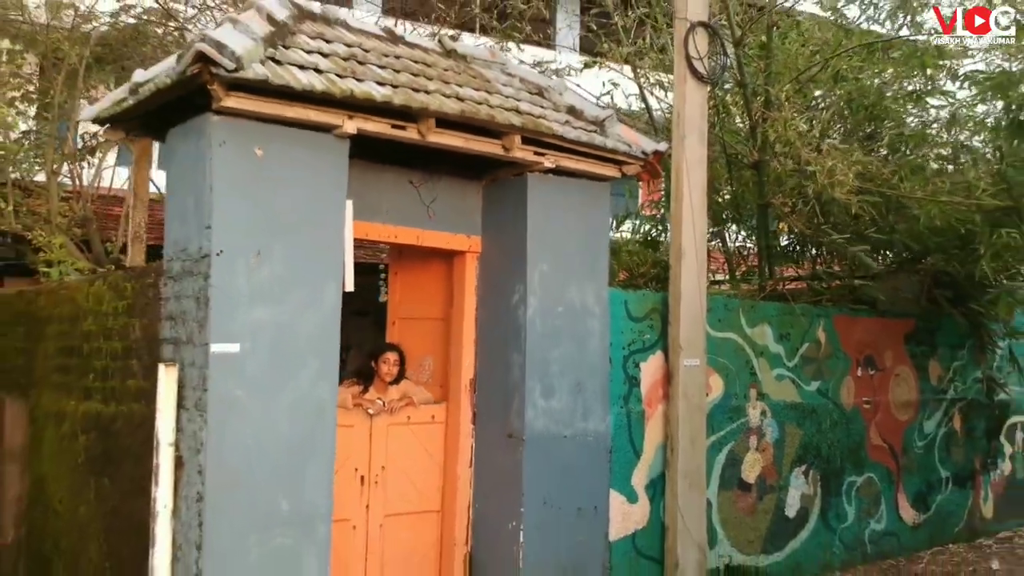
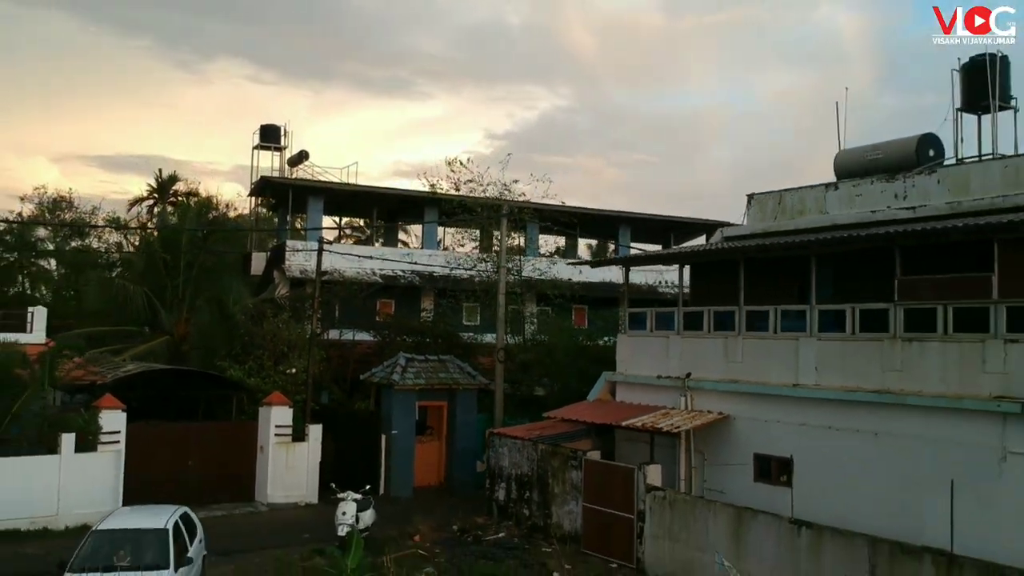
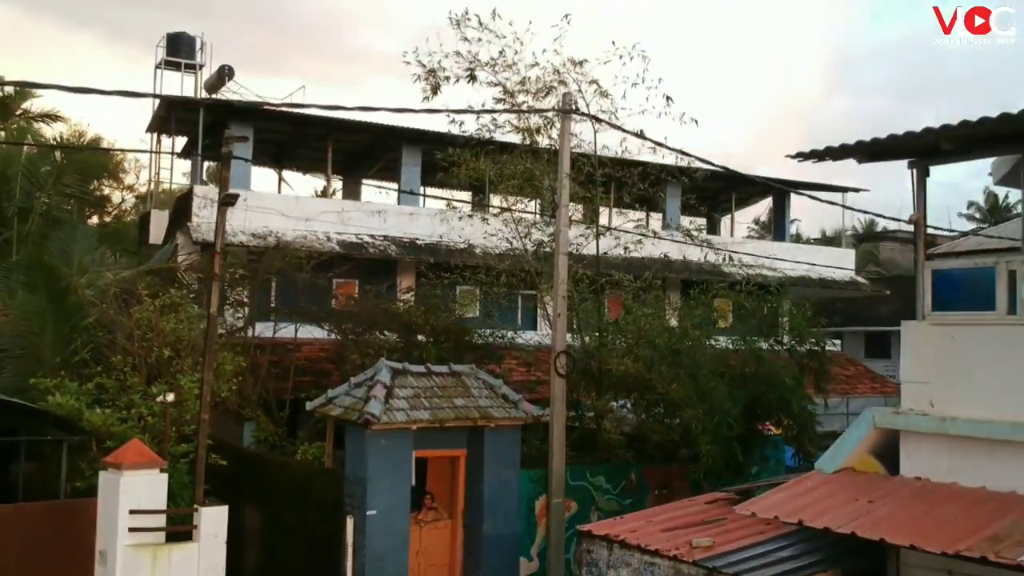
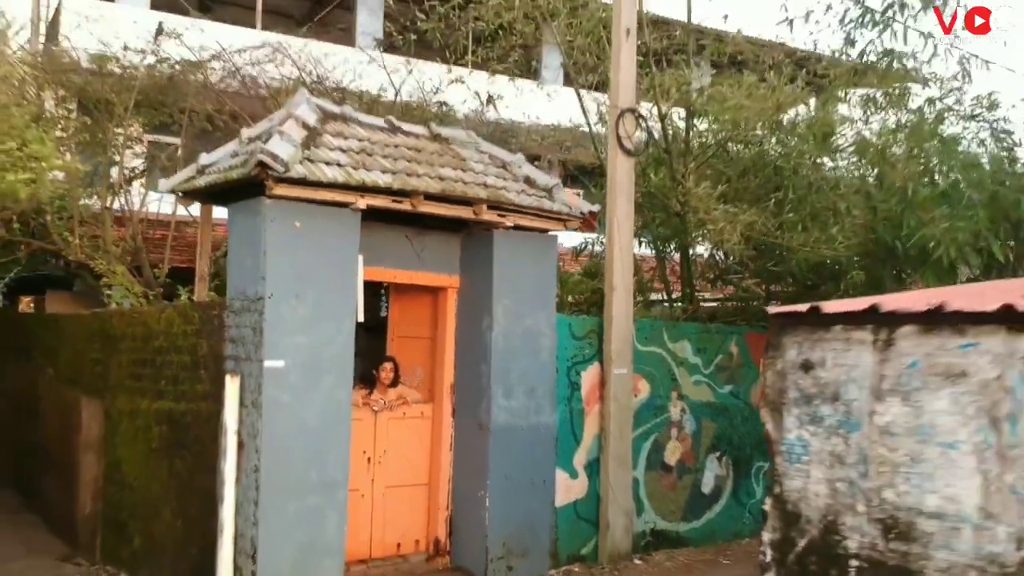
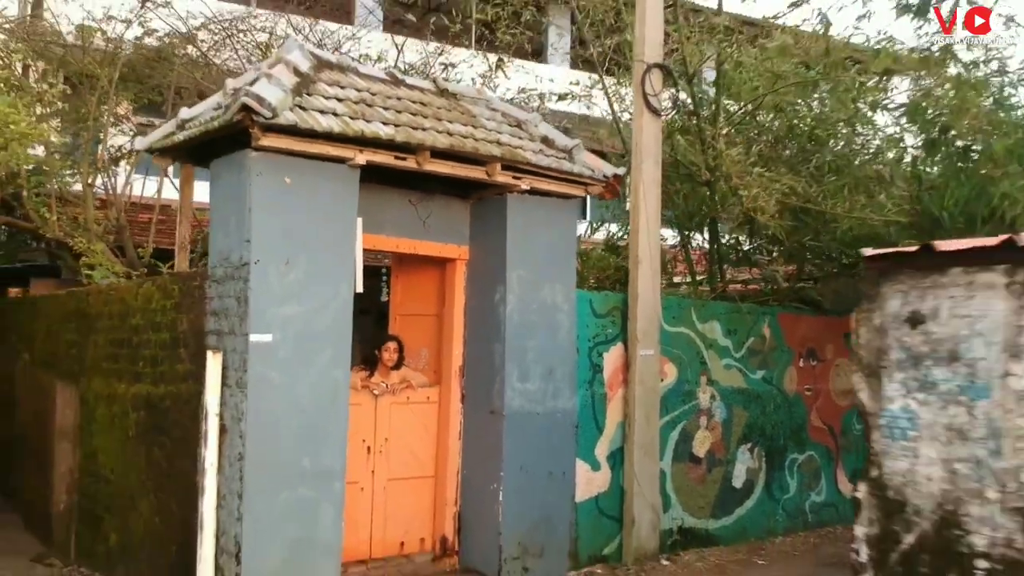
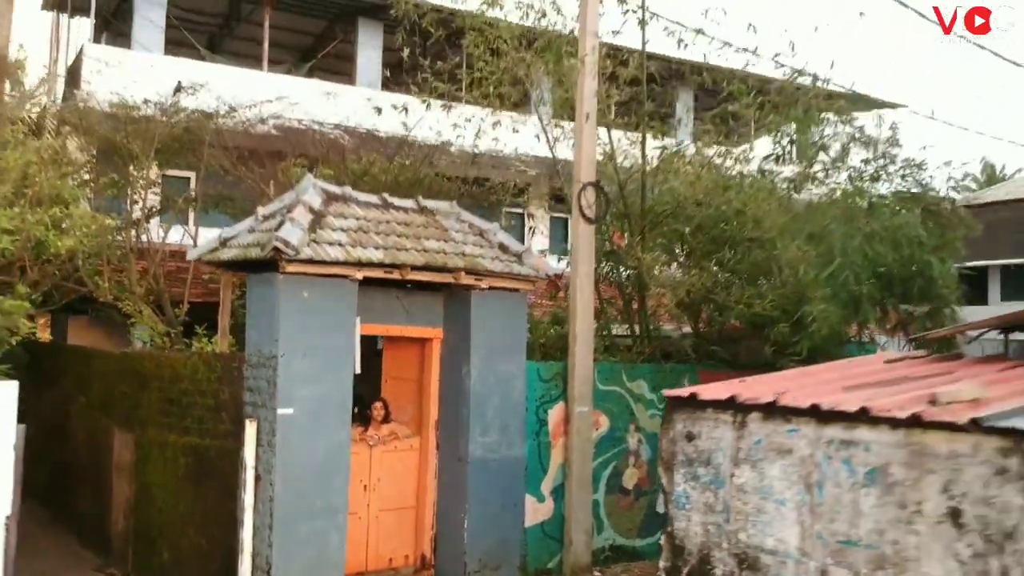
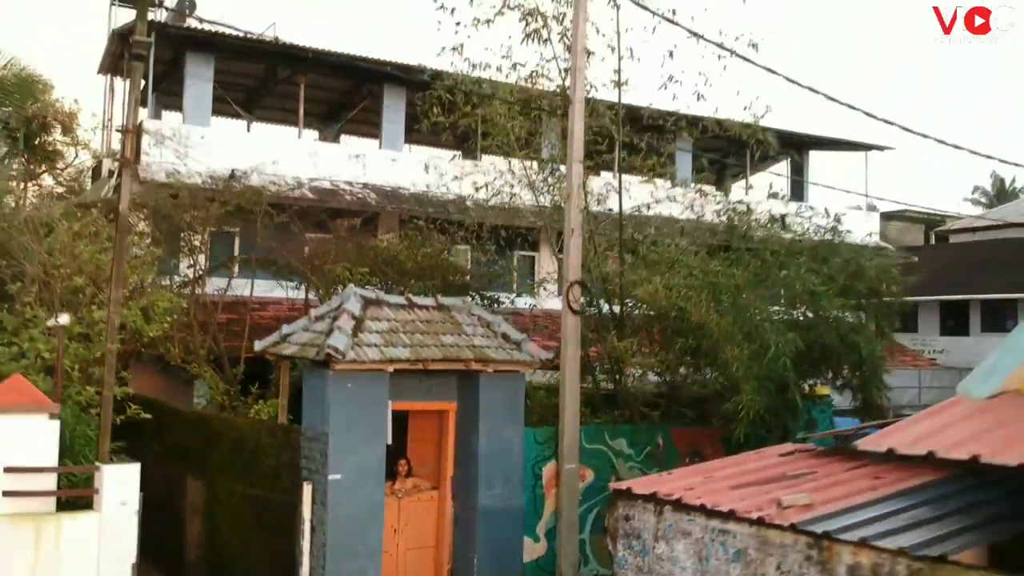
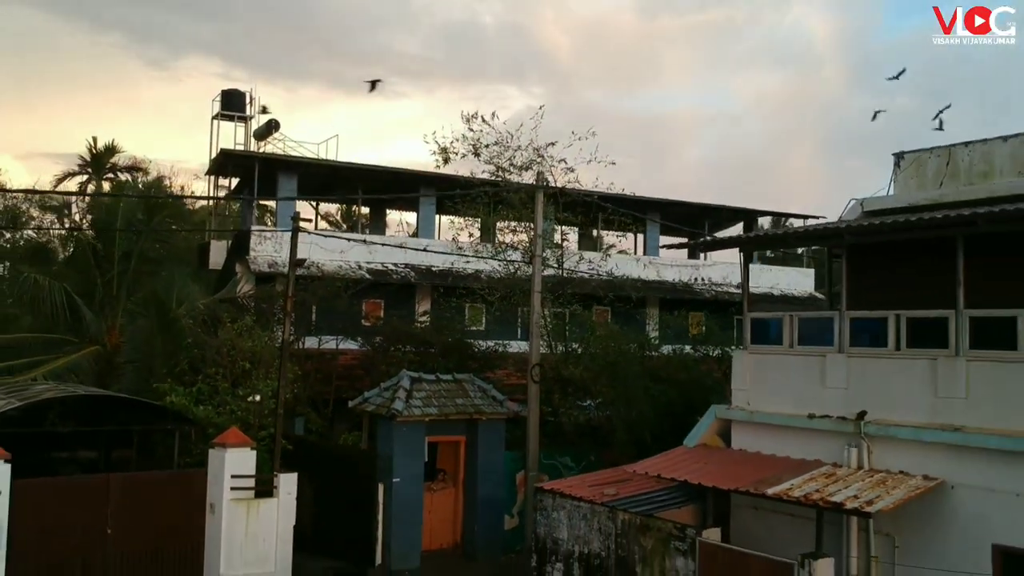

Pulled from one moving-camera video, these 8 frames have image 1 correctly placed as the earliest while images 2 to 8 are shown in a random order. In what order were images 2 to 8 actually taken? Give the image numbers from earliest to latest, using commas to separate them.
5, 4, 6, 7, 3, 8, 2
